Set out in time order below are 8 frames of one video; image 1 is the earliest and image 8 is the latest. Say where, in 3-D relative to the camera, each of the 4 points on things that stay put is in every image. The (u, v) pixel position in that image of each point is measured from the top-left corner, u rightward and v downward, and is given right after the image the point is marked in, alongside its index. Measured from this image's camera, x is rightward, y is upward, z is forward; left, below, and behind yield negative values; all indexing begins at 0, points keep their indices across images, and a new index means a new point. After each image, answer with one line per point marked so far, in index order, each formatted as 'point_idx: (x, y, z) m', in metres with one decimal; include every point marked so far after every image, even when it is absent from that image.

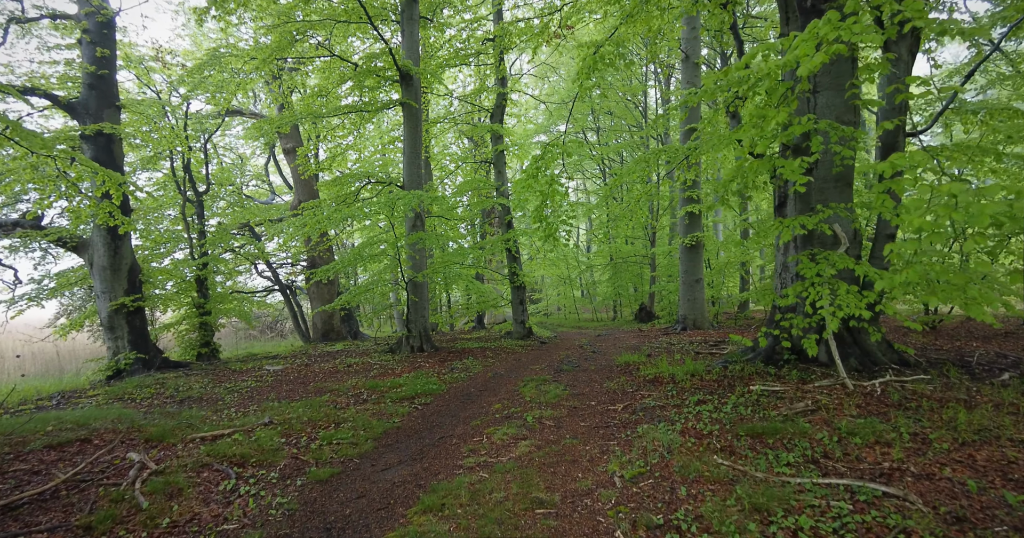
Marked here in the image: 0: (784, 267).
0: (+3.8, 0.0, +7.0) m
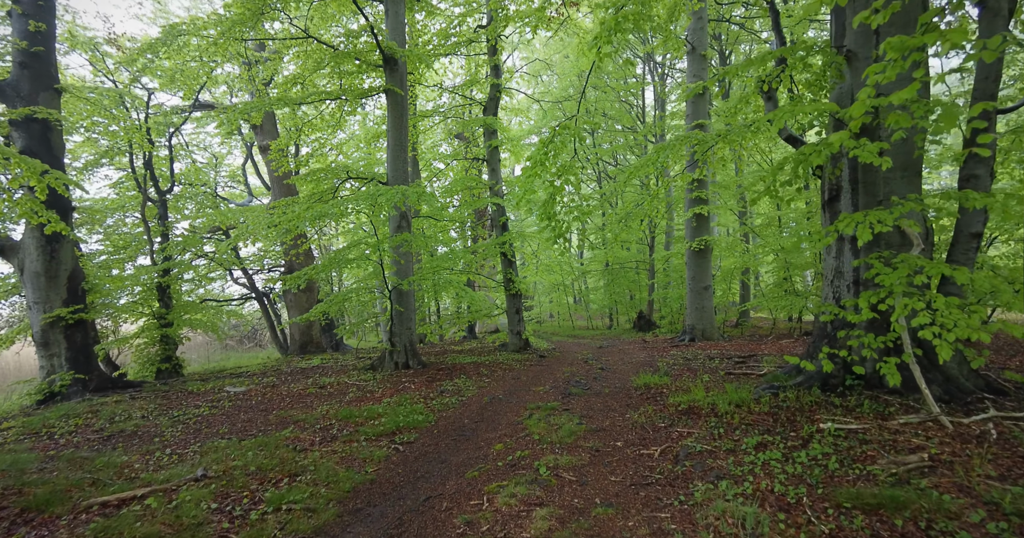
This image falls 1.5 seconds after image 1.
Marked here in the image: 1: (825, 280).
0: (+3.8, 0.0, +5.9) m
1: (+3.8, -0.1, +6.2) m
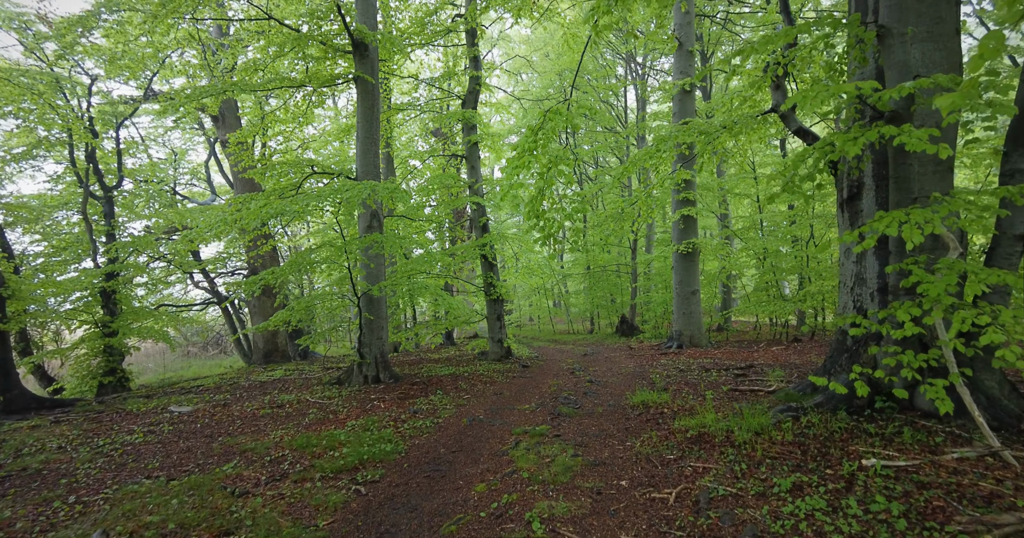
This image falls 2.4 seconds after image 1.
0: (+3.7, -0.1, +5.3) m
1: (+3.6, -0.2, +5.5) m
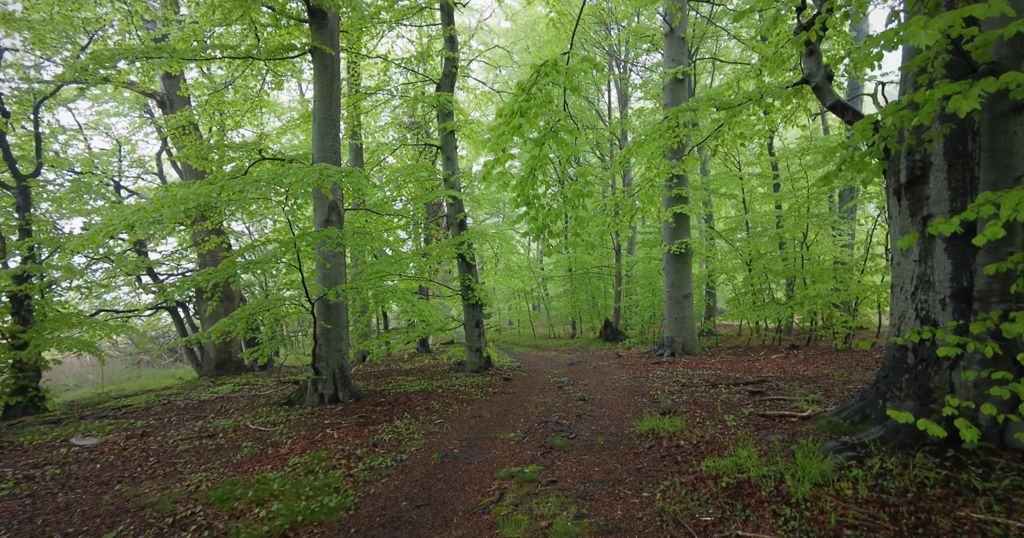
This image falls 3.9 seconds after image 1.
0: (+3.5, -0.1, +4.2) m
1: (+3.5, -0.2, +4.5) m
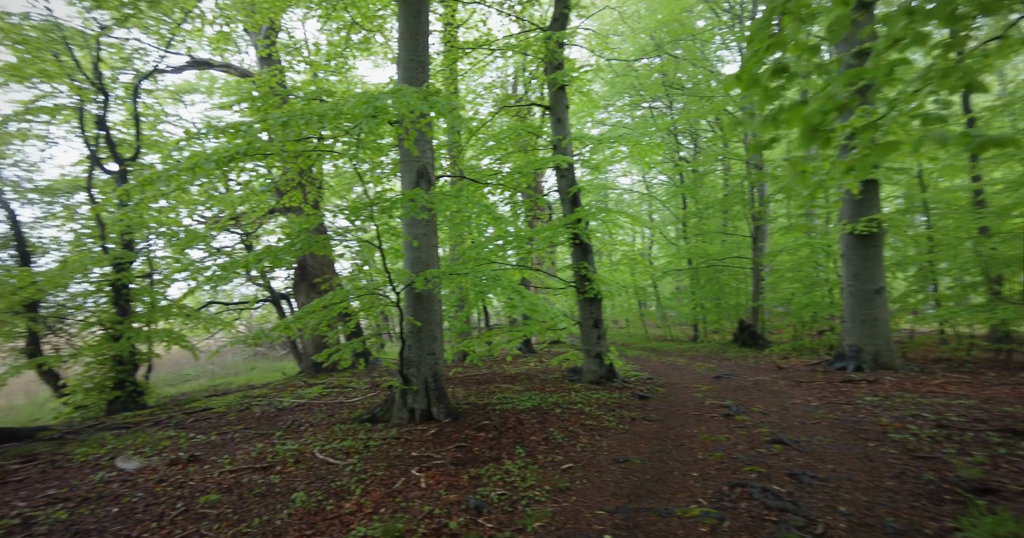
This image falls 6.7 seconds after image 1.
0: (+4.4, +0.1, +1.2) m
1: (+4.5, 0.0, +1.5) m
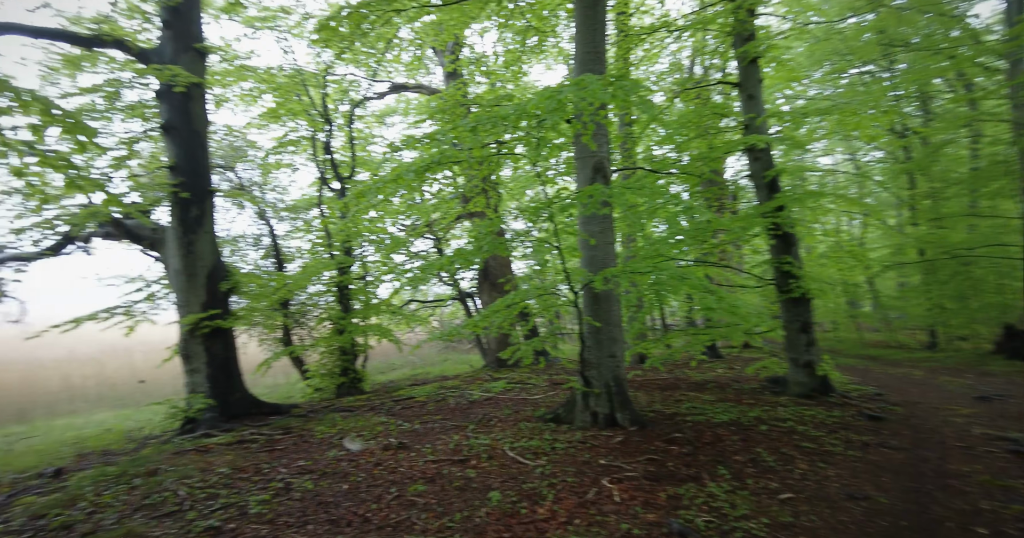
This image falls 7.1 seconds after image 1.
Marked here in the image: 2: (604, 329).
0: (+4.7, +0.2, -0.6) m
1: (+4.8, +0.1, -0.4) m
2: (+1.2, -0.7, +6.2) m
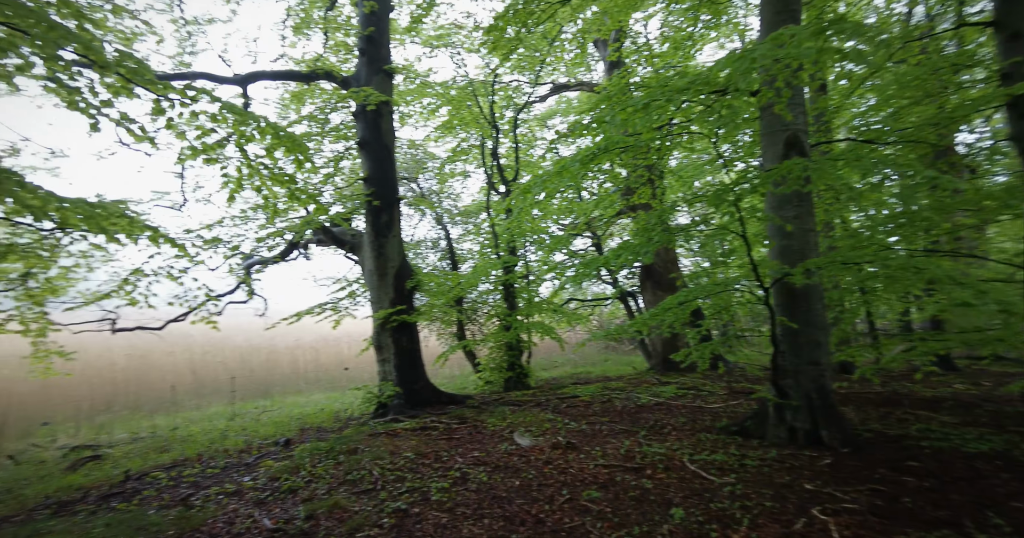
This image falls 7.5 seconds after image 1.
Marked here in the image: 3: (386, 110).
0: (+4.3, +0.3, -2.3) m
1: (+4.5, +0.3, -2.1) m
2: (+3.1, -0.7, +5.3) m
3: (-2.2, +2.7, +8.7) m
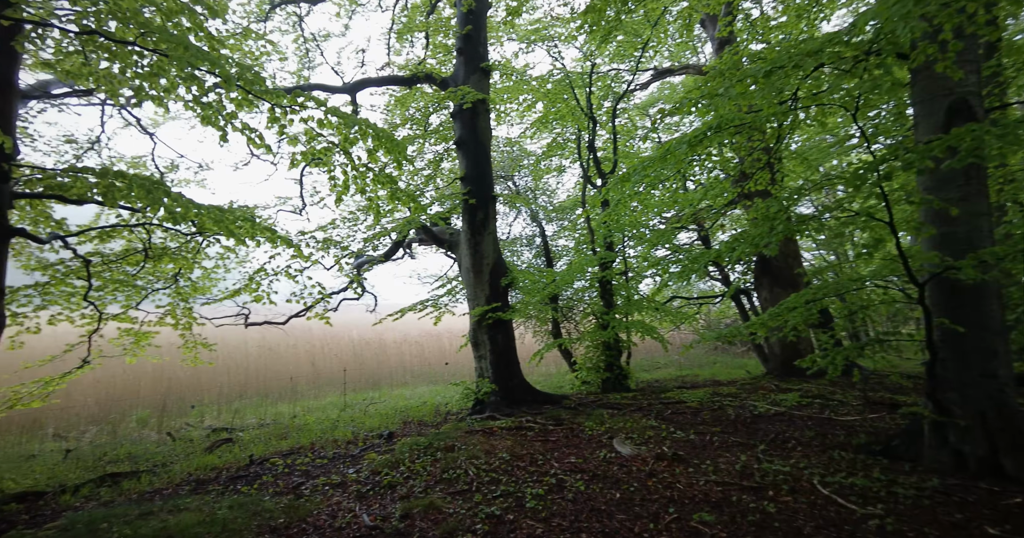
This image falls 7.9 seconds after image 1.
0: (+3.7, +0.4, -3.3) m
1: (+3.9, +0.3, -3.1) m
2: (+4.0, -0.6, +4.3) m
3: (-0.5, +2.8, +8.7) m
